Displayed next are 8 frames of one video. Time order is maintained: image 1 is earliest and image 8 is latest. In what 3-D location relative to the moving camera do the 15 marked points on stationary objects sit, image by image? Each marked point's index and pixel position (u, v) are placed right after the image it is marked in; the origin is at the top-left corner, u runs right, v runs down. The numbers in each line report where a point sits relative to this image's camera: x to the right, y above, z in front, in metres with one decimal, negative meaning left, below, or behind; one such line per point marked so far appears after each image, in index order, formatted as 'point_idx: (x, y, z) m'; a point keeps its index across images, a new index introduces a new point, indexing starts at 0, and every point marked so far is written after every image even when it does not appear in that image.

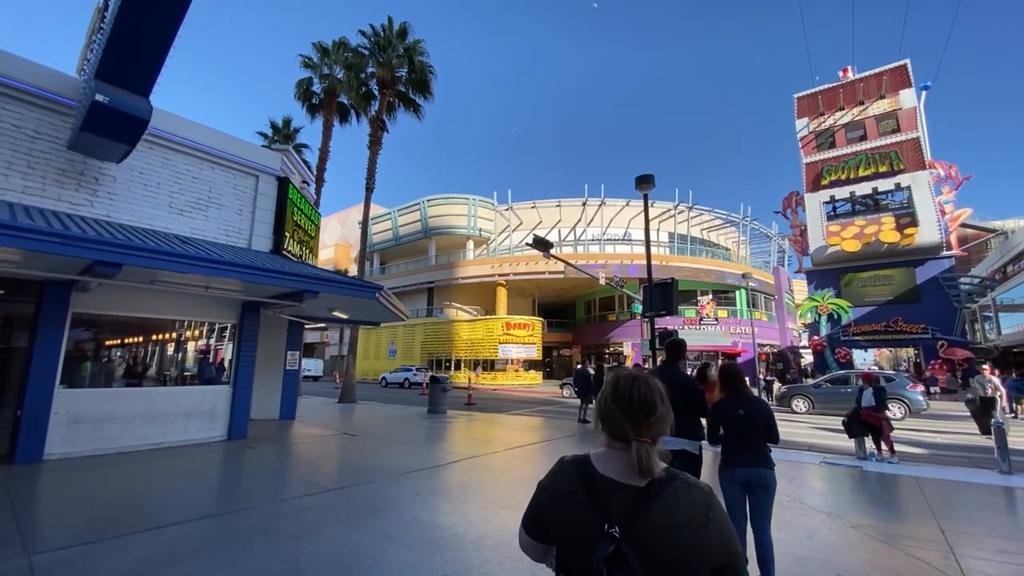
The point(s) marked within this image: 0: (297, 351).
0: (-6.1, -1.8, +12.3) m
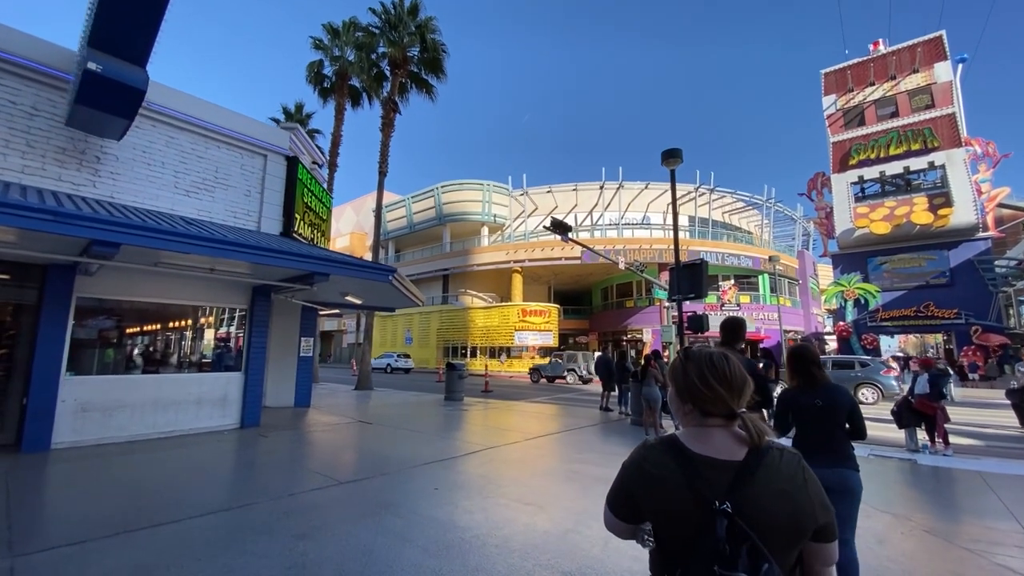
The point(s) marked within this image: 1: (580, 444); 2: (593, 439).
0: (-5.5, -1.4, +12.0) m
1: (+1.2, -2.9, +8.1) m
2: (+1.6, -3.0, +8.8) m
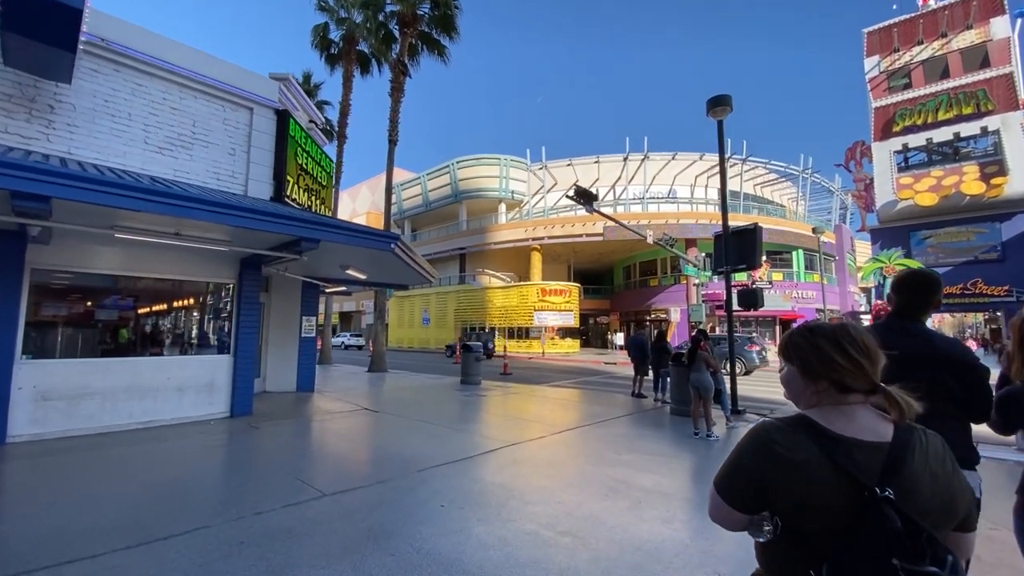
0: (-5.0, -0.7, +11.0) m
1: (+1.6, -2.4, +6.9) m
2: (+2.0, -2.5, +7.5) m
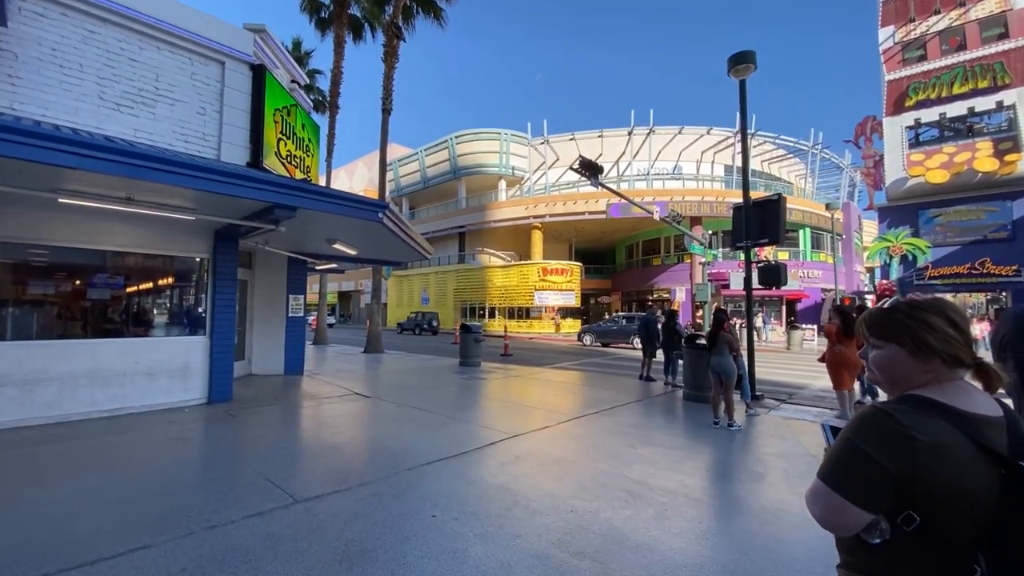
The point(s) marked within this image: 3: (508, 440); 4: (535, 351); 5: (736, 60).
0: (-5.0, -0.2, +10.3) m
1: (+1.6, -2.0, +6.3) m
2: (+2.0, -2.1, +6.9) m
3: (0.0, -1.9, +5.4) m
4: (+1.0, -2.8, +19.2) m
5: (+4.5, +4.6, +8.9) m
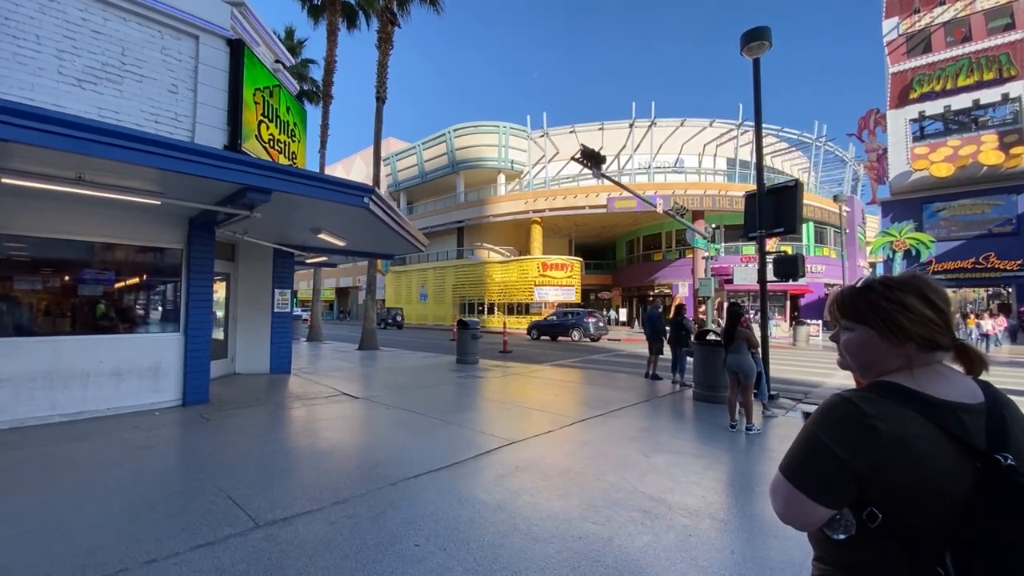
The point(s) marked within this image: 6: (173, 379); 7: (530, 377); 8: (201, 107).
0: (-5.0, -0.1, +9.8) m
1: (+1.6, -1.9, +5.8) m
2: (+2.0, -2.0, +6.4) m
3: (-0.1, -1.8, +4.9) m
4: (+1.0, -2.5, +18.6) m
5: (+4.5, +4.7, +8.3) m
6: (-5.2, -1.4, +6.7) m
7: (+0.5, -2.1, +10.5) m
8: (-5.0, +2.9, +7.1) m
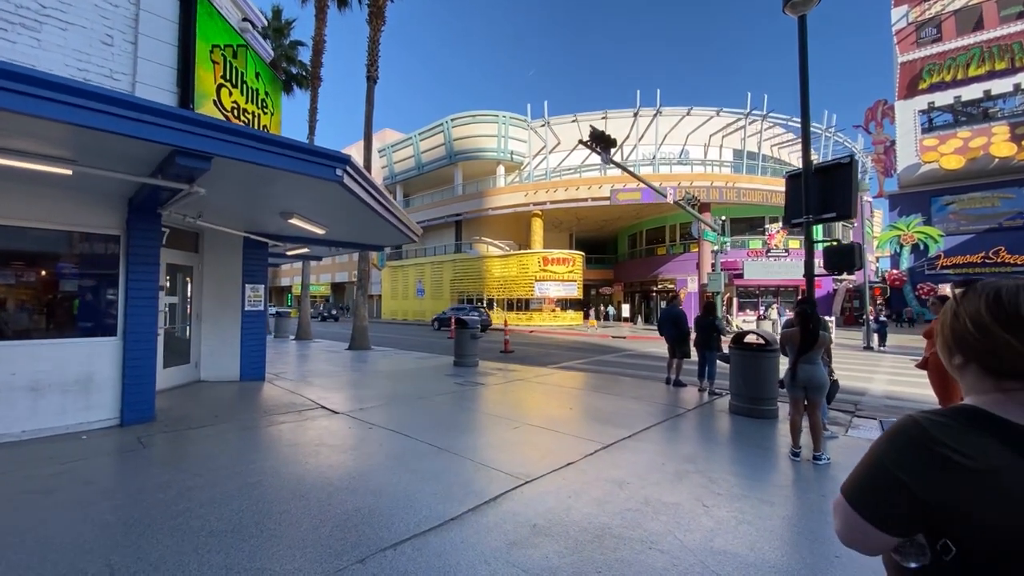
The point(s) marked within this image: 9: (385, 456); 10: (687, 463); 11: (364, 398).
0: (-4.9, 0.0, +8.6) m
1: (+1.7, -1.9, +4.6) m
2: (+2.1, -1.9, +5.3) m
3: (0.0, -1.7, +3.8) m
4: (+1.0, -2.3, +17.5) m
5: (+4.6, +4.8, +7.1) m
6: (-5.1, -1.3, +5.6) m
7: (+0.5, -2.0, +9.3) m
8: (-4.9, +3.0, +5.9) m
9: (-1.4, -1.8, +4.7) m
10: (+1.9, -1.9, +4.7) m
11: (-2.7, -2.0, +8.1) m
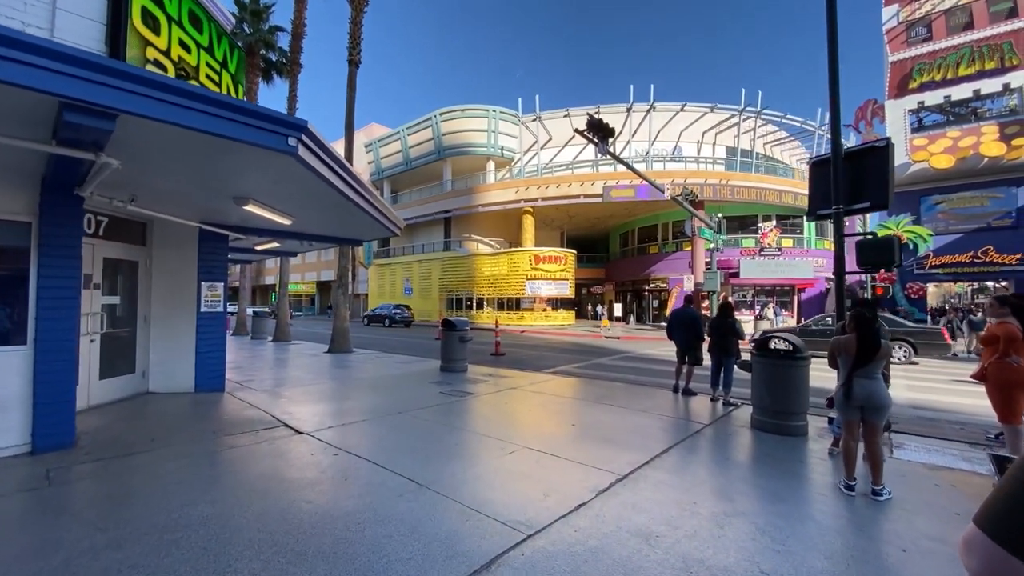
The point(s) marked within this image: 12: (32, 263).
0: (-5.0, +0.1, +7.6) m
1: (+1.6, -1.8, +3.8) m
2: (+2.1, -1.9, +4.4) m
3: (0.0, -1.7, +2.9) m
4: (+0.7, -2.3, +16.7) m
5: (+4.5, +4.8, +6.3) m
6: (-5.1, -1.3, +4.6) m
7: (+0.4, -2.0, +8.5) m
8: (-4.9, +3.0, +4.9) m
9: (-1.4, -1.8, +3.8) m
10: (+1.9, -1.9, +3.9) m
11: (-2.8, -2.0, +7.1) m
12: (-5.1, +0.3, +4.6) m
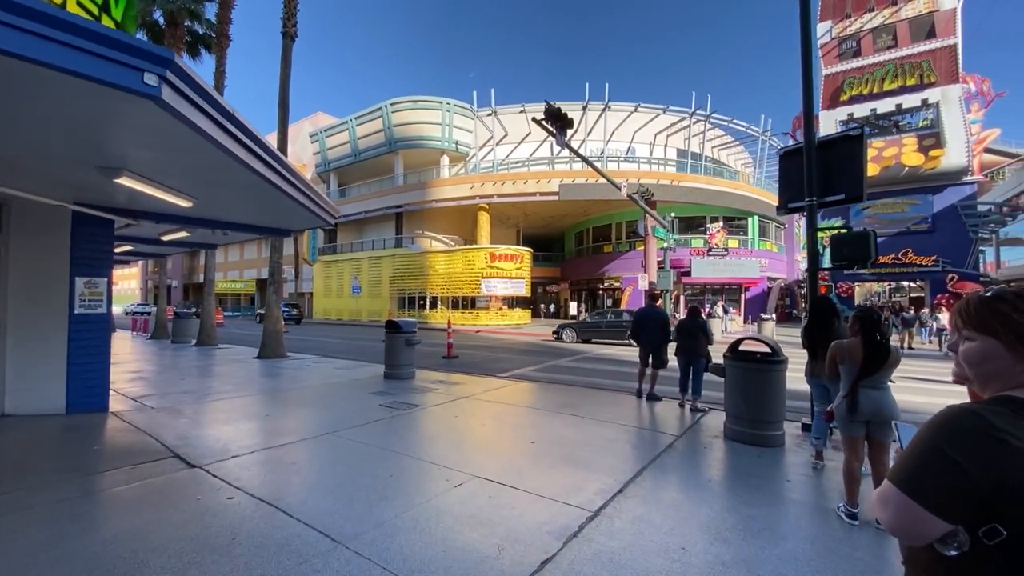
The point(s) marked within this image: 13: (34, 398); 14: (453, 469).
0: (-5.7, +0.1, +6.2) m
1: (+1.3, -1.8, +3.1) m
2: (+1.6, -1.9, +3.8) m
3: (-0.2, -1.7, +2.1) m
4: (-1.0, -2.2, +15.8) m
5: (+3.9, +4.9, +5.9) m
6: (-5.6, -1.3, +3.2) m
7: (-0.4, -1.9, +7.7) m
8: (-5.4, +3.0, +3.5) m
9: (-1.8, -1.8, +2.8) m
10: (+1.5, -1.8, +3.2) m
11: (-3.5, -1.9, +6.0) m
12: (-5.5, +0.3, +3.3) m
13: (-6.3, -1.5, +5.8) m
14: (-0.5, -1.8, +4.5) m
